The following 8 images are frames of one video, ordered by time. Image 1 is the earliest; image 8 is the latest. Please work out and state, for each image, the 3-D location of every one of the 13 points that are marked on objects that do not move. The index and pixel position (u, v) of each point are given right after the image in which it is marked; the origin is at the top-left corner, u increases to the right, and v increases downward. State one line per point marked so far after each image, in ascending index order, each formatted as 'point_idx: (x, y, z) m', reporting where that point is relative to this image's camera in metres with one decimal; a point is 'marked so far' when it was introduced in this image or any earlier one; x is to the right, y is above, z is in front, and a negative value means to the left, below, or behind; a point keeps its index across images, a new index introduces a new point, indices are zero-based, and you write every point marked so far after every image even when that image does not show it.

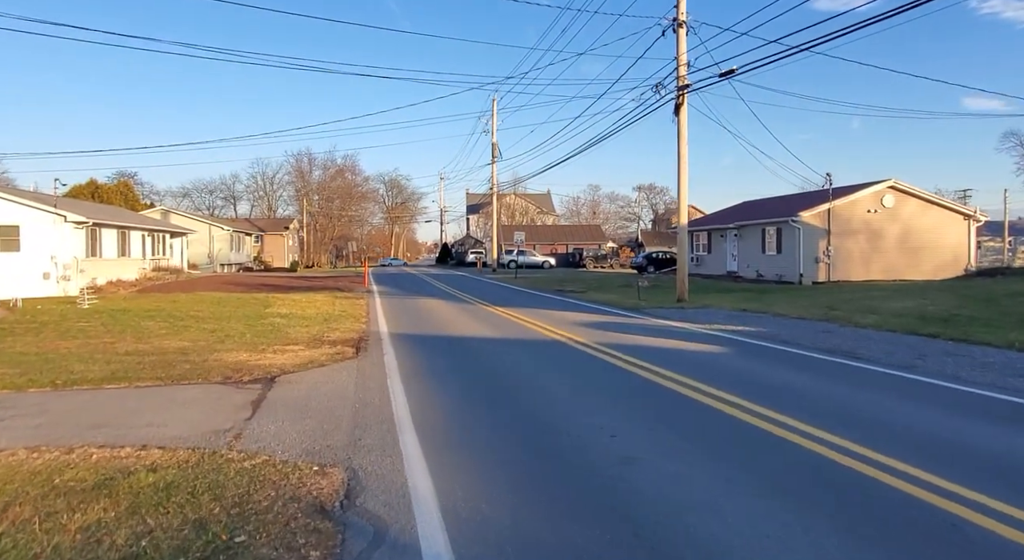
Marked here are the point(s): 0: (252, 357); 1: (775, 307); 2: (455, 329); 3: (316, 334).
0: (-4.4, -1.3, +10.8) m
1: (+7.5, -0.8, +18.0) m
2: (-1.2, -1.2, +14.0) m
3: (-4.2, -1.2, +13.9) m
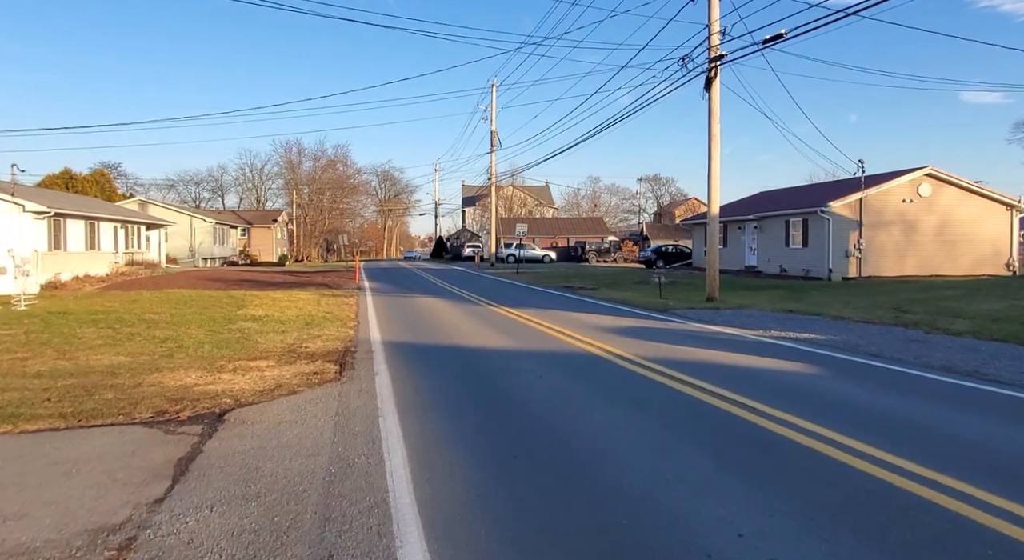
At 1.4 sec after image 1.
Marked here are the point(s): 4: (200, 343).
0: (-4.1, -1.3, +8.3) m
1: (+7.8, -0.7, +15.6) m
2: (-0.9, -1.1, +11.6) m
3: (-3.9, -1.2, +11.4) m
4: (-5.4, -1.1, +11.1) m
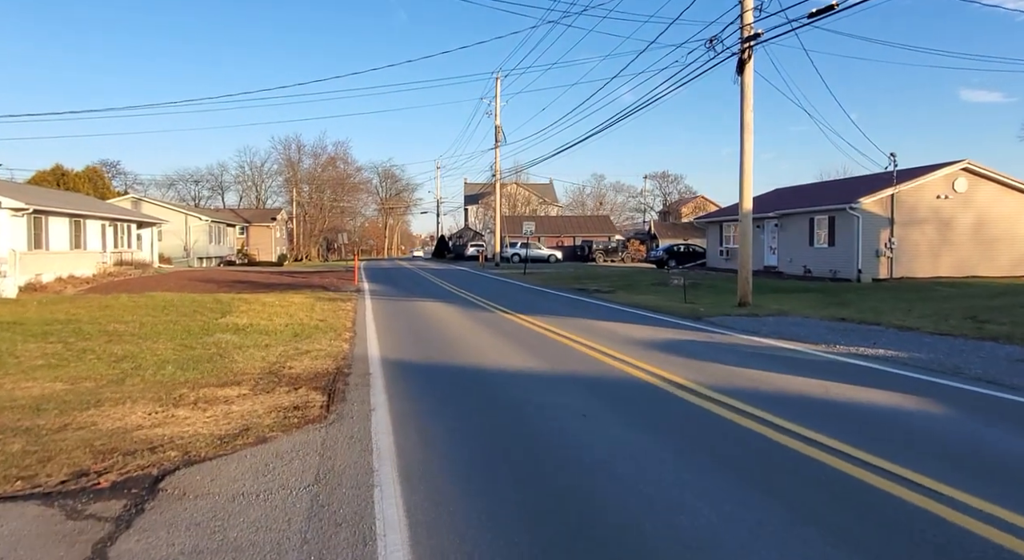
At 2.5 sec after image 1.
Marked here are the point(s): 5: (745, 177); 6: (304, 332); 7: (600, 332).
0: (-3.7, -1.4, +6.4) m
1: (+8.2, -0.8, +13.7) m
2: (-0.5, -1.2, +9.7) m
3: (-3.5, -1.3, +9.5) m
4: (-5.1, -1.2, +9.2) m
5: (+6.7, +3.0, +18.3) m
6: (-4.3, -1.1, +13.0) m
7: (+1.7, -1.0, +12.9) m
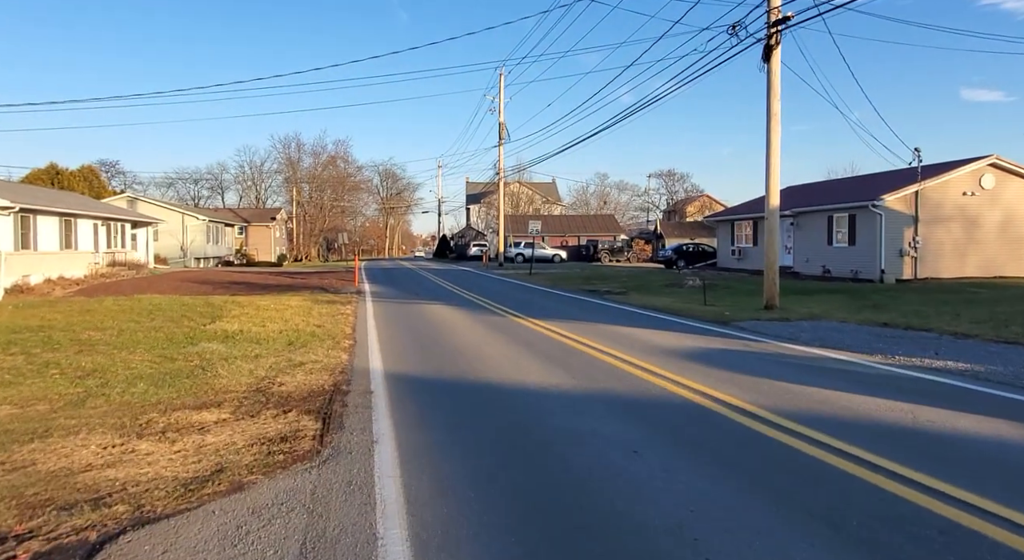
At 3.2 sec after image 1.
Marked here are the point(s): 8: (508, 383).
0: (-3.4, -1.5, +5.3) m
1: (+8.5, -0.8, +12.6) m
2: (-0.2, -1.3, +8.6) m
3: (-3.2, -1.3, +8.4) m
4: (-4.8, -1.3, +8.1) m
5: (+7.0, +3.0, +17.2) m
6: (-4.0, -1.1, +11.8) m
7: (+2.0, -1.1, +11.8) m
8: (-0.1, -1.3, +8.1) m
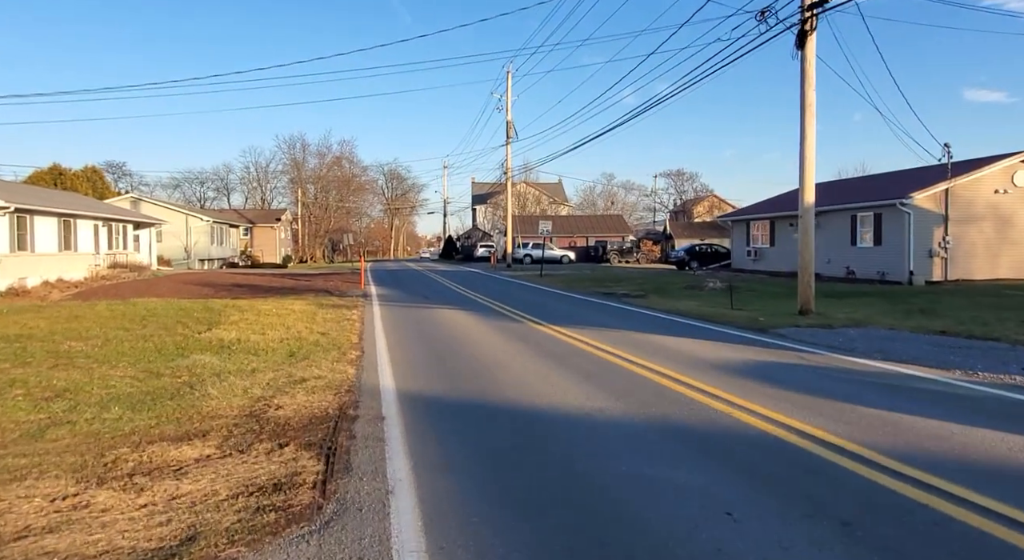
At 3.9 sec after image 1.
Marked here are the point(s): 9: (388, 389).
0: (-3.1, -1.5, +4.2) m
1: (+8.9, -0.9, +11.4) m
2: (+0.1, -1.3, +7.5) m
3: (-2.9, -1.4, +7.3) m
4: (-4.4, -1.3, +7.0) m
5: (+7.5, +2.9, +16.0) m
6: (-3.6, -1.2, +10.7) m
7: (+2.4, -1.1, +10.6) m
8: (+0.3, -1.4, +7.0) m
9: (-1.6, -1.4, +8.1) m
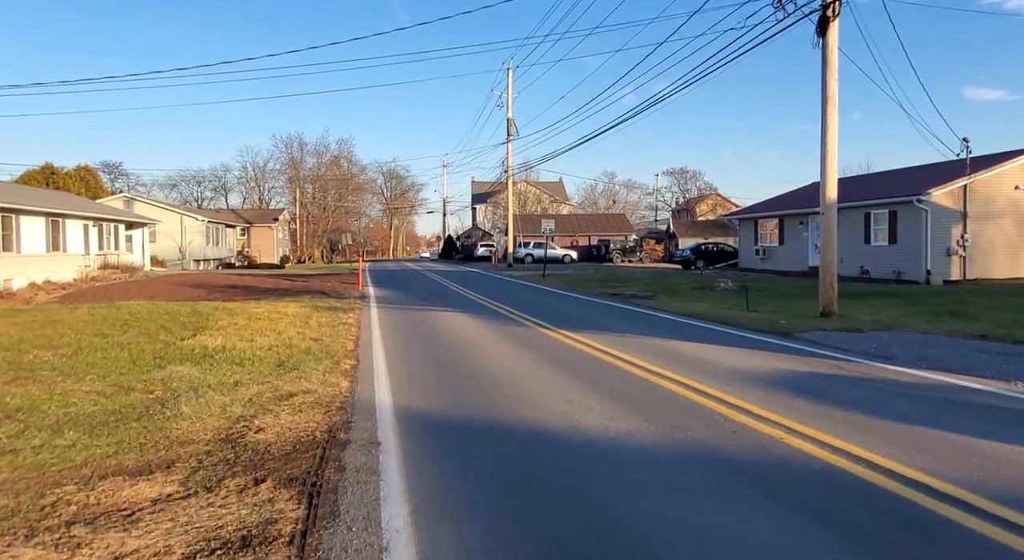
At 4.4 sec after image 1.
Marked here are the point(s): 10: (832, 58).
0: (-2.9, -1.6, +3.3) m
1: (+9.0, -0.9, +10.5) m
2: (+0.3, -1.4, +6.6) m
3: (-2.7, -1.5, +6.4) m
4: (-4.3, -1.4, +6.1) m
5: (+7.6, +2.9, +15.2) m
6: (-3.4, -1.2, +9.9) m
7: (+2.6, -1.2, +9.8) m
8: (+0.4, -1.4, +6.1) m
9: (-1.4, -1.4, +7.2) m
10: (+7.7, +5.3, +15.2) m
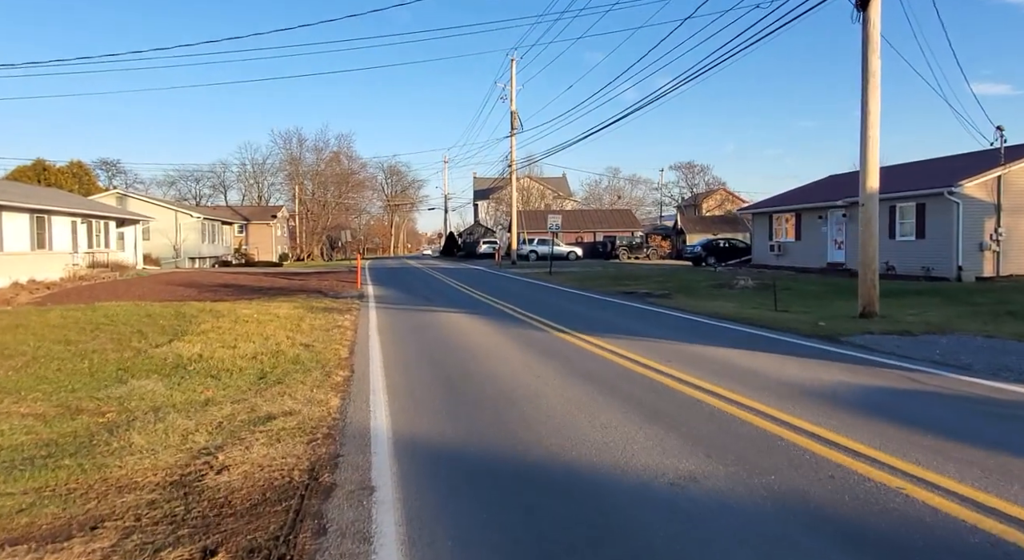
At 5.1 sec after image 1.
0: (-2.7, -1.6, +2.1) m
1: (+9.2, -0.9, +9.3) m
2: (+0.5, -1.4, +5.3) m
3: (-2.5, -1.5, +5.2) m
4: (-4.1, -1.4, +4.9) m
5: (+7.8, +2.9, +13.9) m
6: (-3.2, -1.2, +8.6) m
7: (+2.8, -1.1, +8.5) m
8: (+0.7, -1.4, +4.9) m
9: (-1.2, -1.4, +6.0) m
10: (+7.9, +5.4, +14.0) m
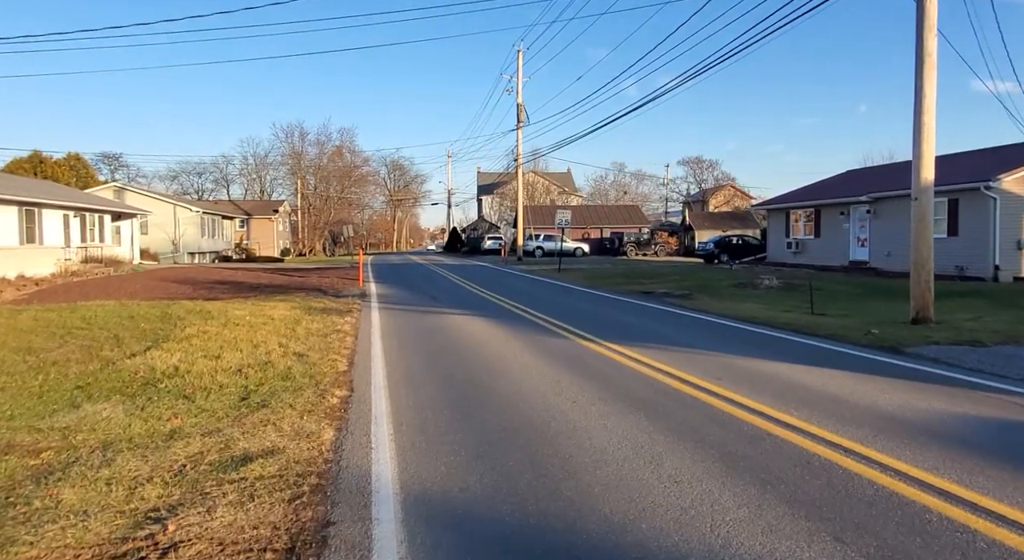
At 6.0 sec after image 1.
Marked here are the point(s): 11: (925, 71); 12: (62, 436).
0: (-2.5, -1.7, +0.8) m
1: (+9.6, -1.0, +7.9) m
2: (+0.8, -1.4, +4.0) m
3: (-2.2, -1.5, +3.9) m
4: (-3.8, -1.5, +3.6) m
5: (+8.1, +2.9, +12.5) m
6: (-2.9, -1.3, +7.3) m
7: (+3.1, -1.2, +7.2) m
8: (+0.9, -1.5, +3.6) m
9: (-0.9, -1.5, +4.7) m
10: (+8.3, +5.3, +12.6) m
11: (+8.1, +4.1, +12.5) m
12: (-4.0, -1.4, +5.7) m
